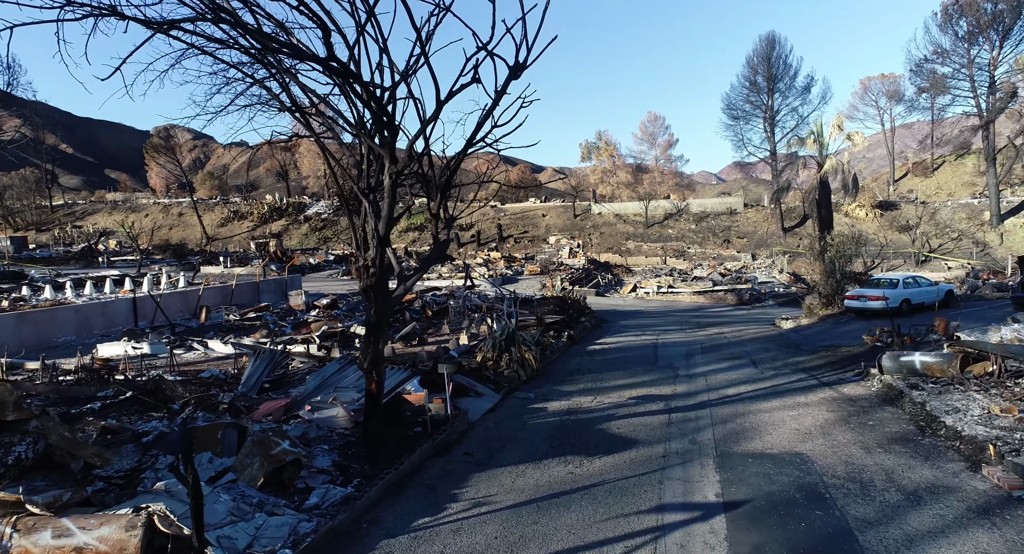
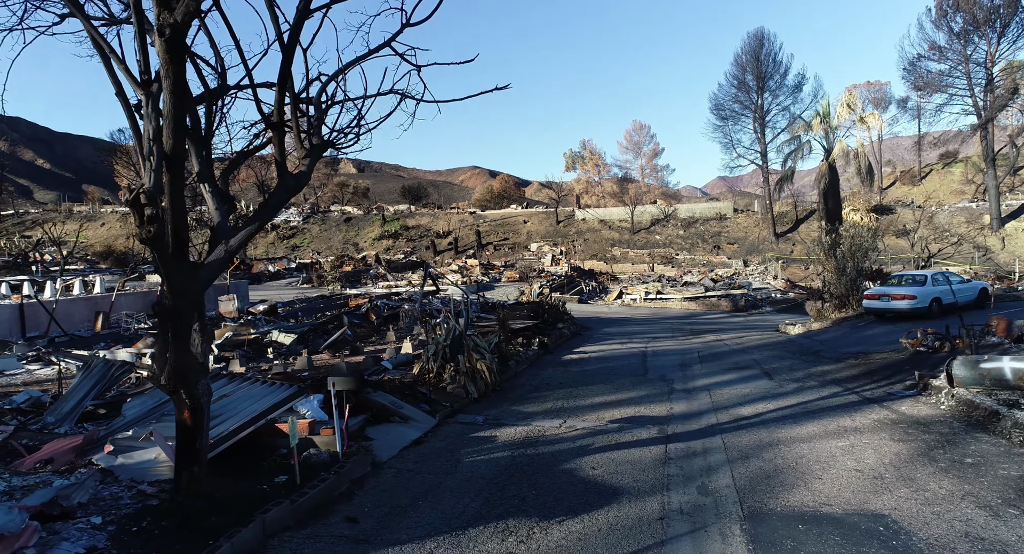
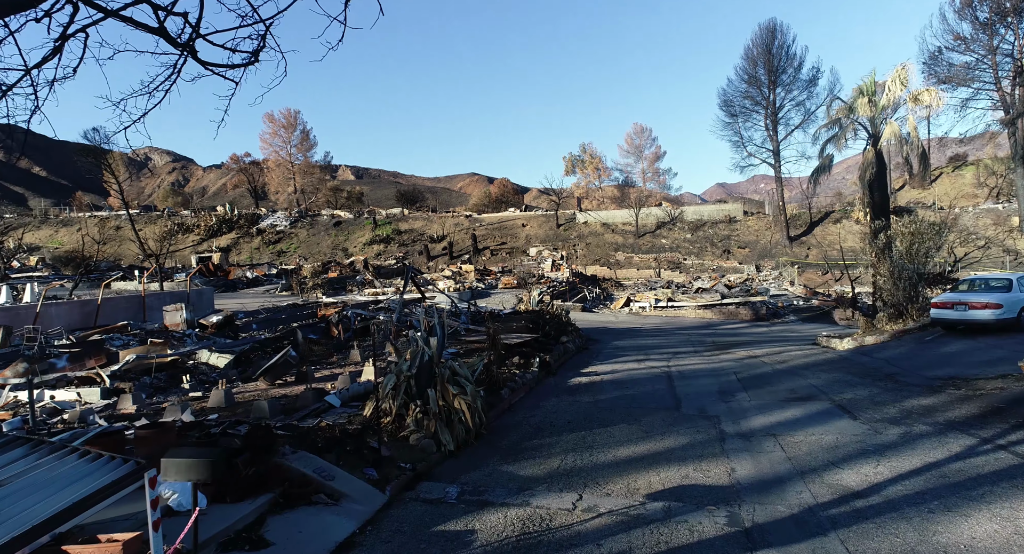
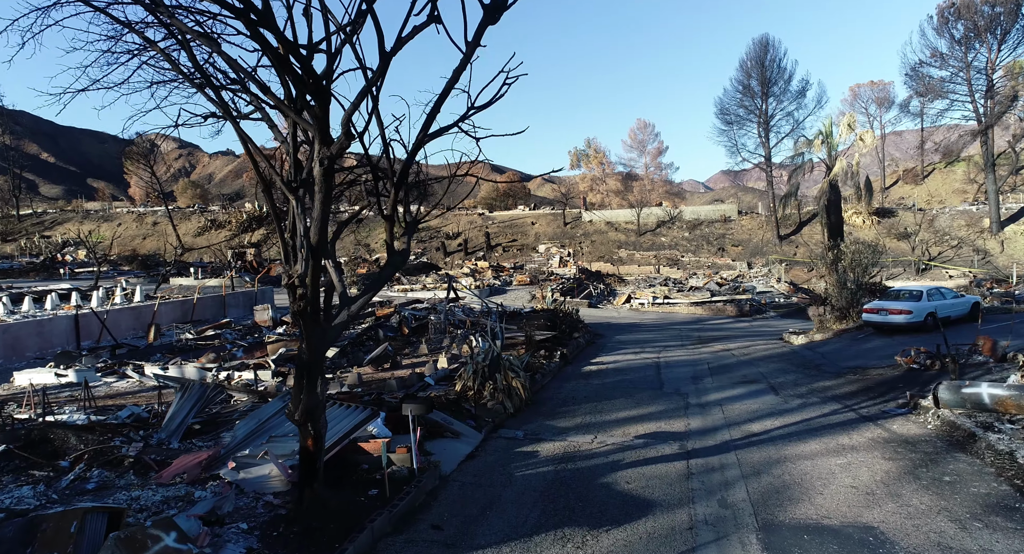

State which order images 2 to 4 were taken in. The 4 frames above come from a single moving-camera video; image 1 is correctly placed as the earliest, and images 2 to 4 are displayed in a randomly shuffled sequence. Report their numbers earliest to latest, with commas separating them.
4, 2, 3
